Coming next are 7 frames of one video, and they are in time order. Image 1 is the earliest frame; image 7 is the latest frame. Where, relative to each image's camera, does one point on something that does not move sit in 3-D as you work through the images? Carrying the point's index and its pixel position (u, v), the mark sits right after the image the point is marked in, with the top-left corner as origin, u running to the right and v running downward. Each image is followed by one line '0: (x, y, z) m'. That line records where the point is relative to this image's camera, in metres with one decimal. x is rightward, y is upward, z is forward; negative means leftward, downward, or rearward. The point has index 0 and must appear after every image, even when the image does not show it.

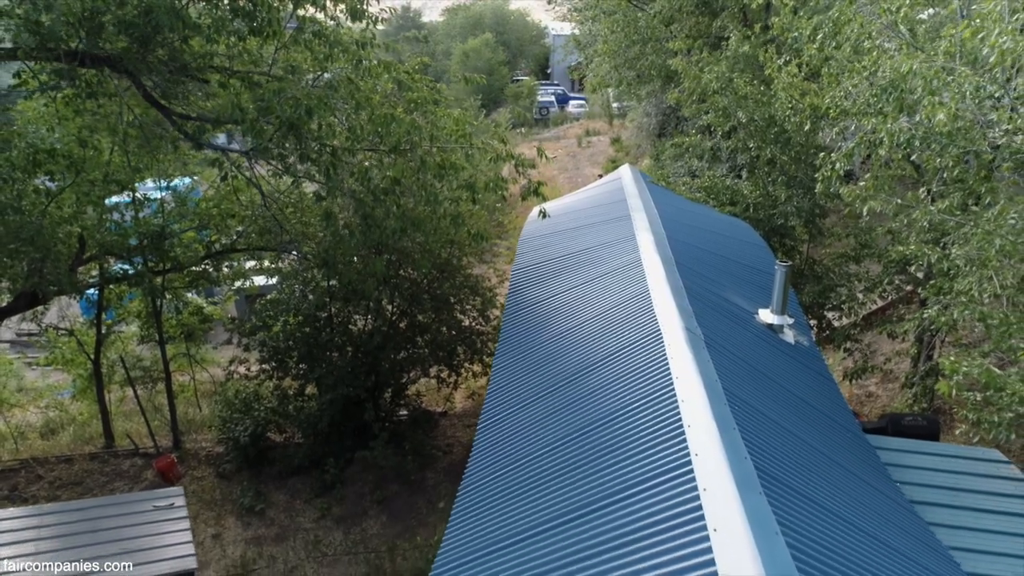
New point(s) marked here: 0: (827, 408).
0: (+2.2, -0.8, +4.9) m
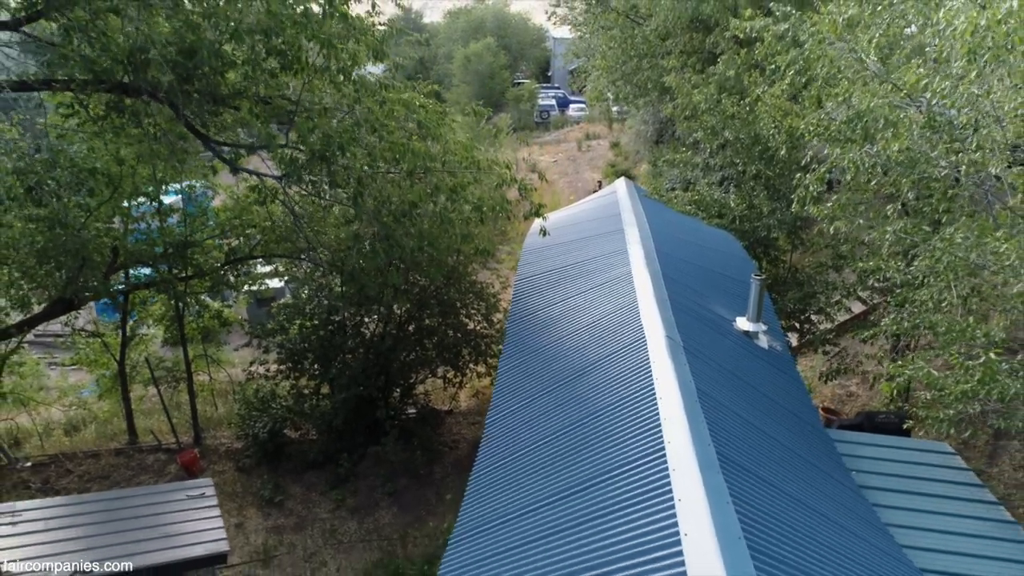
0: (+2.2, -0.9, +5.6) m
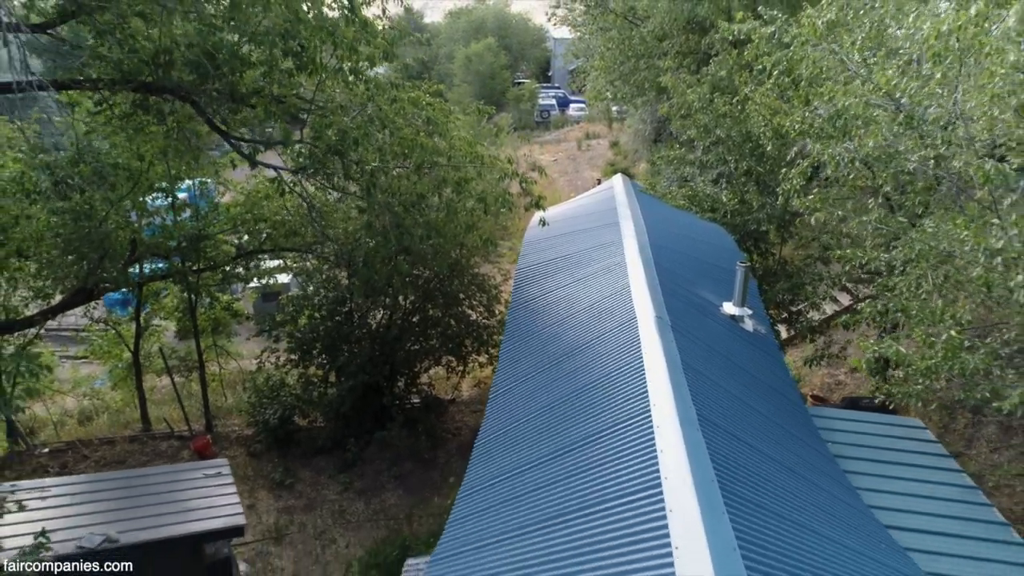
0: (+2.2, -0.8, +6.1) m
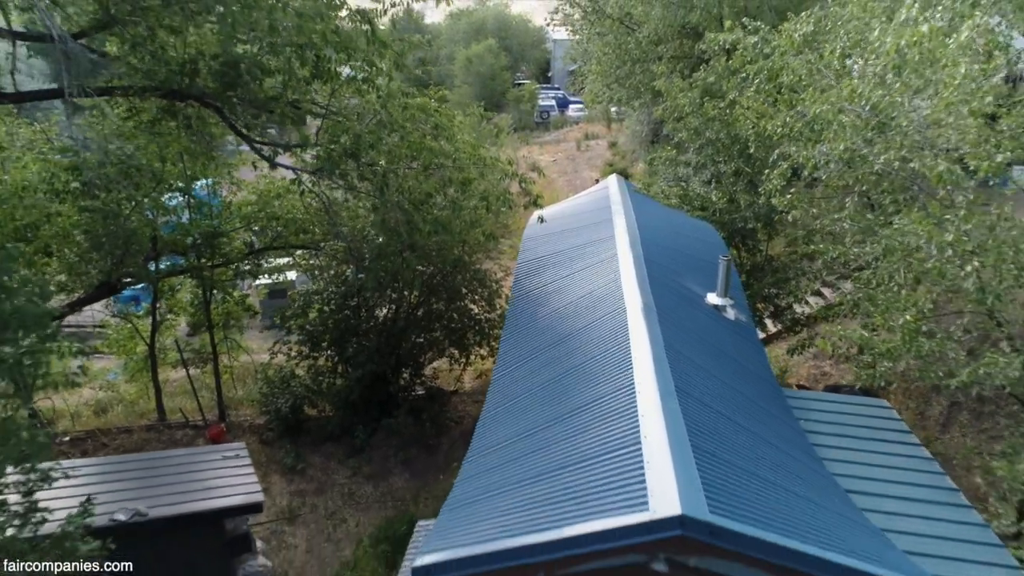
0: (+2.2, -0.7, +6.7) m
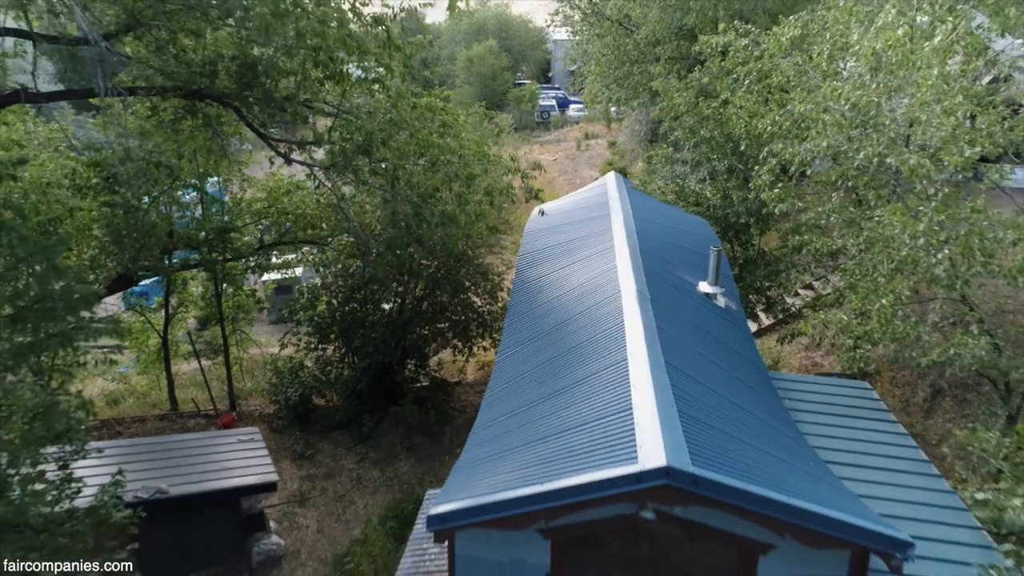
0: (+2.2, -0.6, +7.1) m
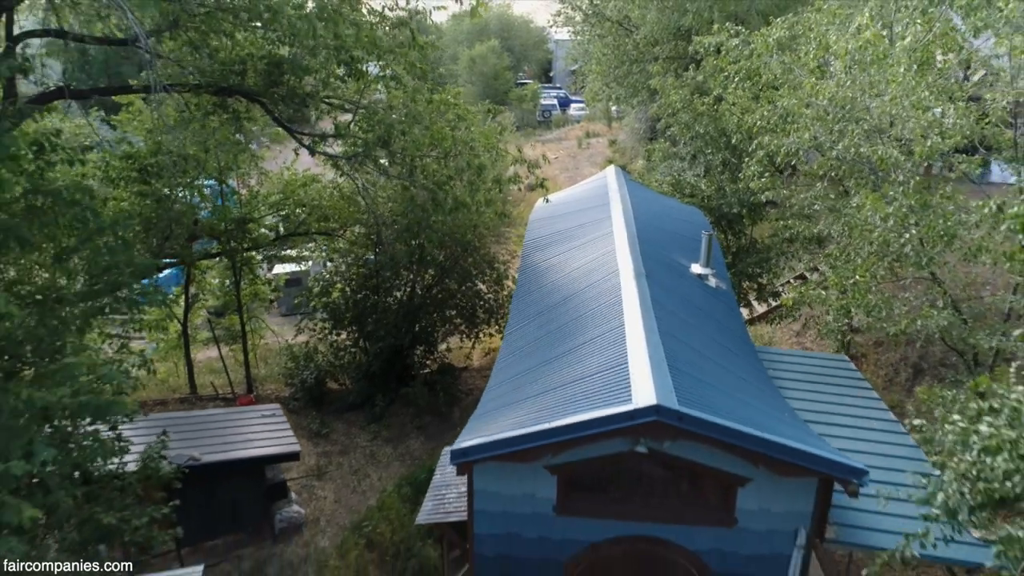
0: (+2.3, -0.4, +7.8) m
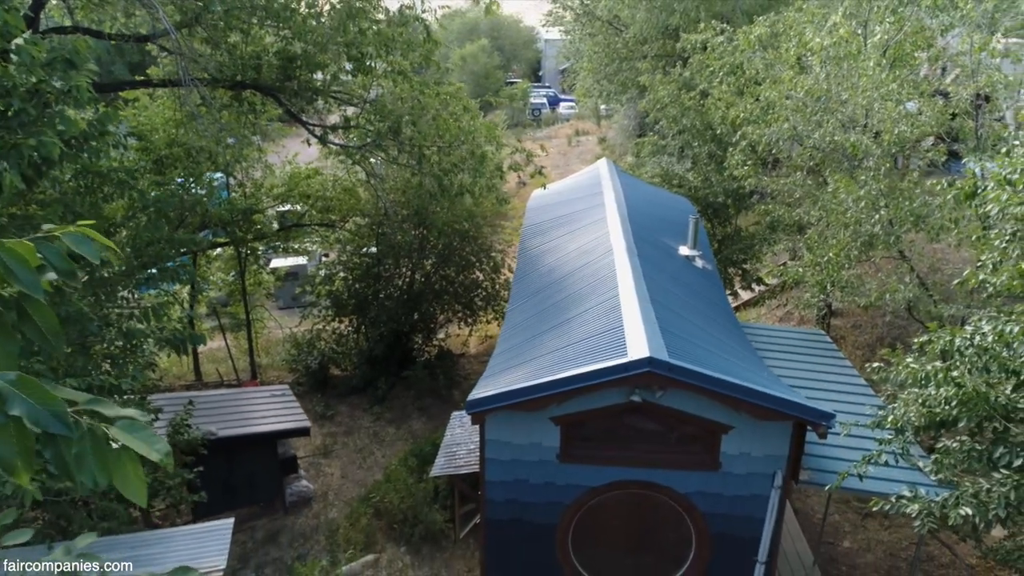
0: (+2.3, -0.1, +8.4) m
